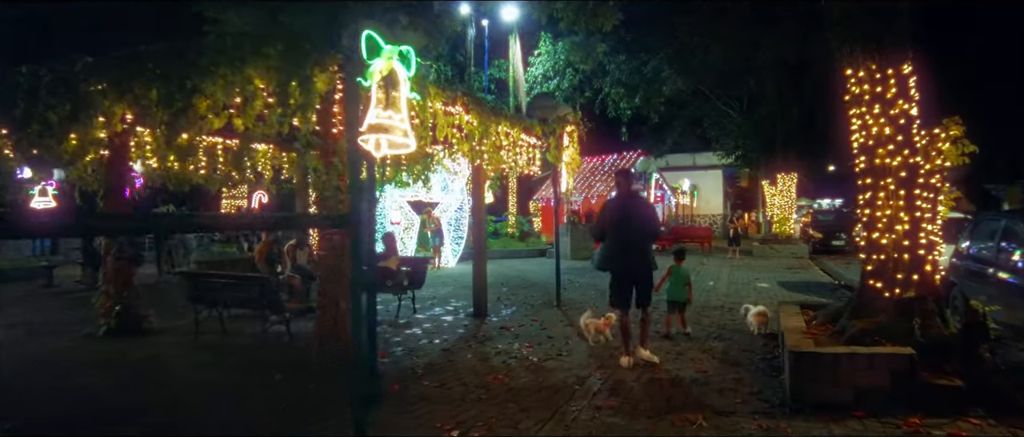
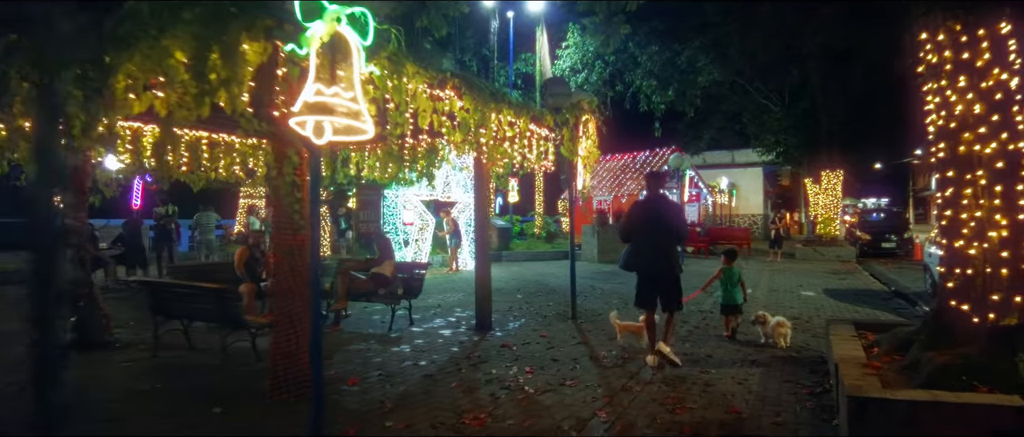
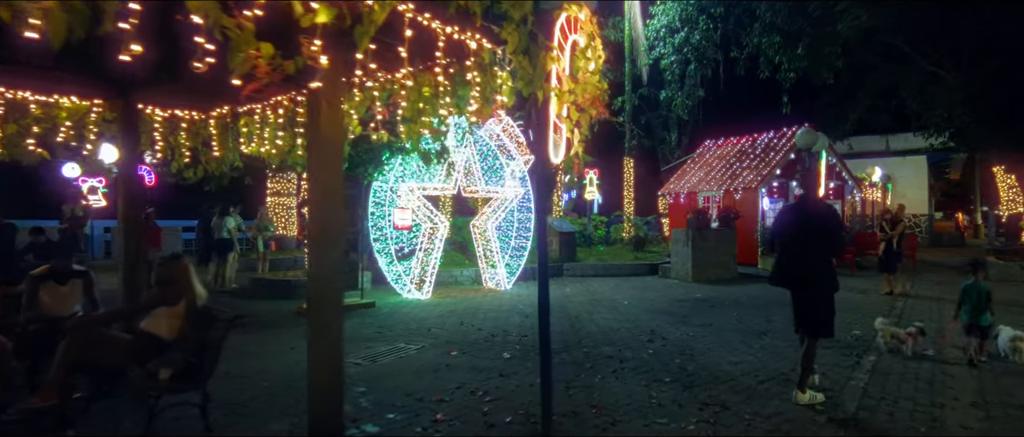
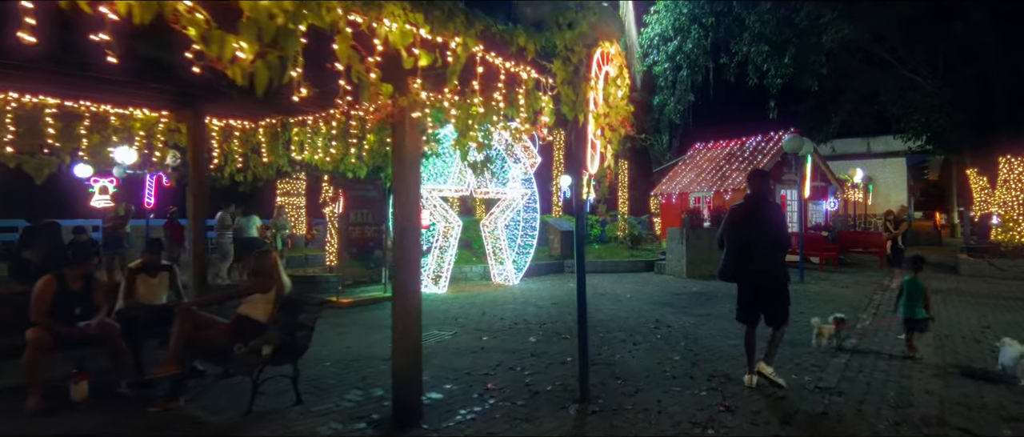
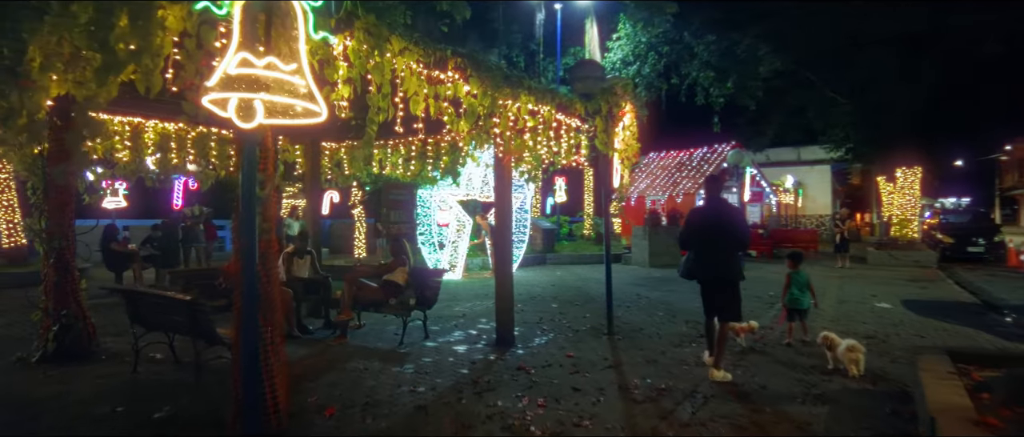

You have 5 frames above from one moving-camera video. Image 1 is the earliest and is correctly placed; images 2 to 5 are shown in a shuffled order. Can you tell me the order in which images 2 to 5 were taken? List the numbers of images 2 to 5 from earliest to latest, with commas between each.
2, 5, 4, 3
